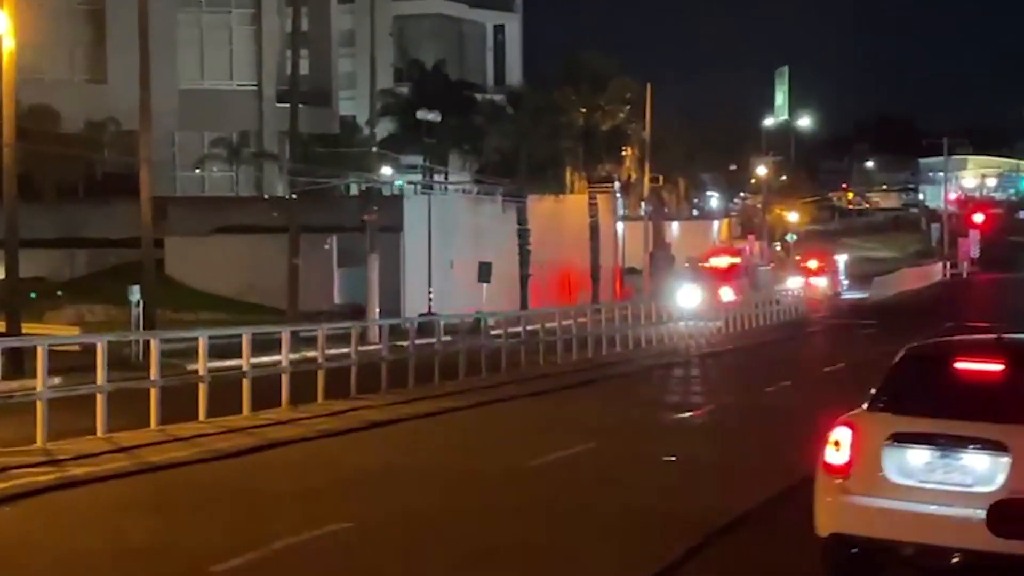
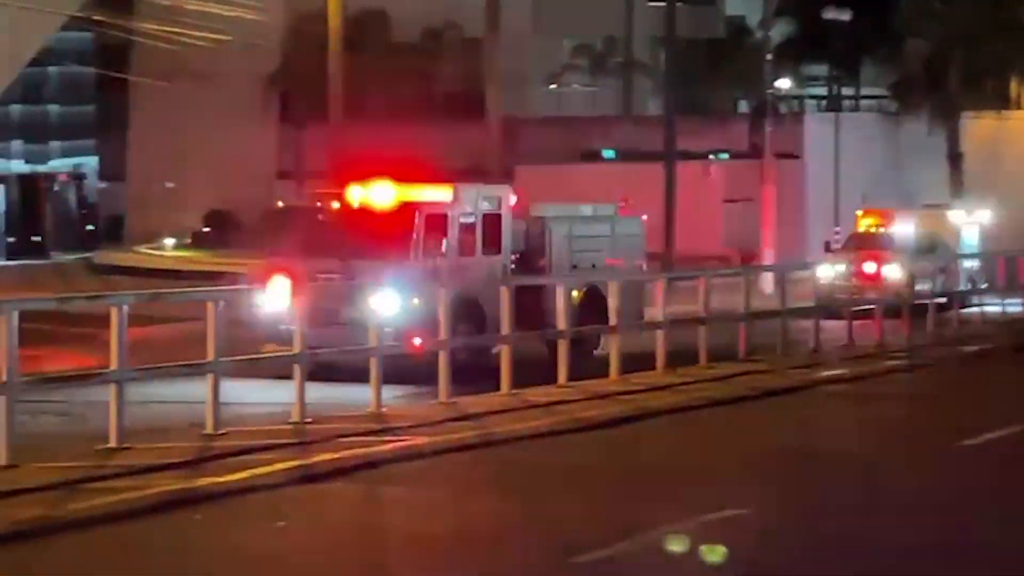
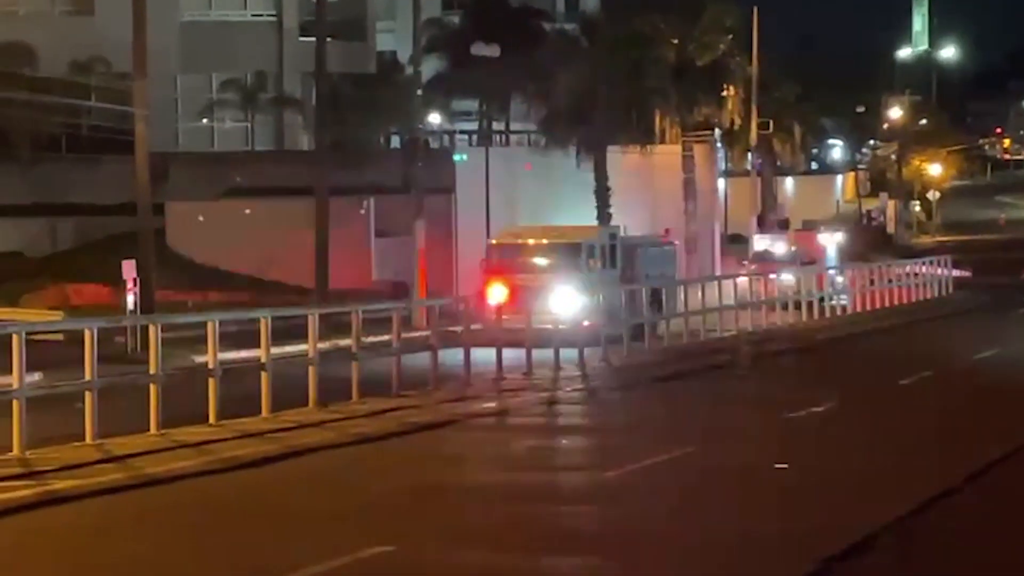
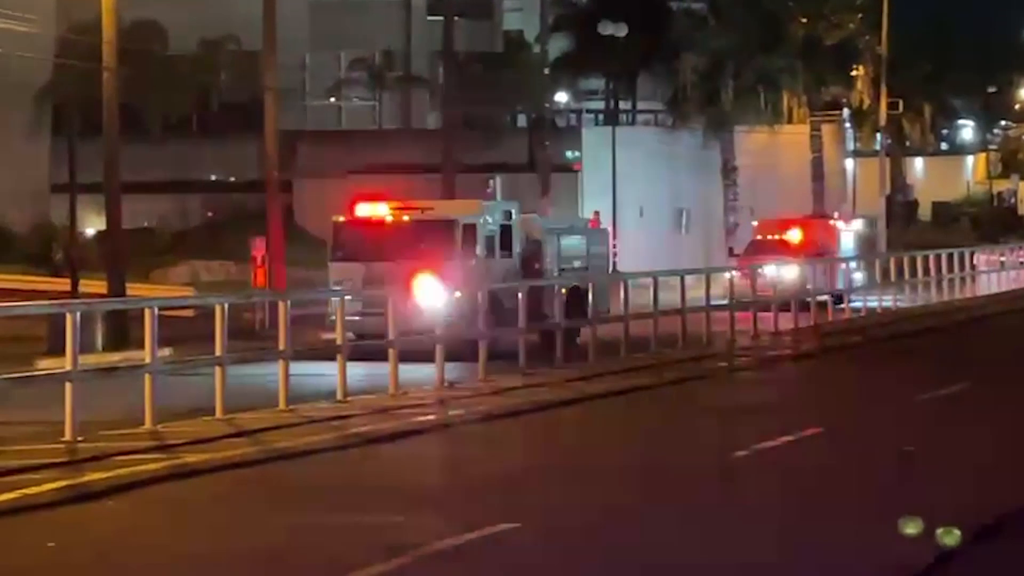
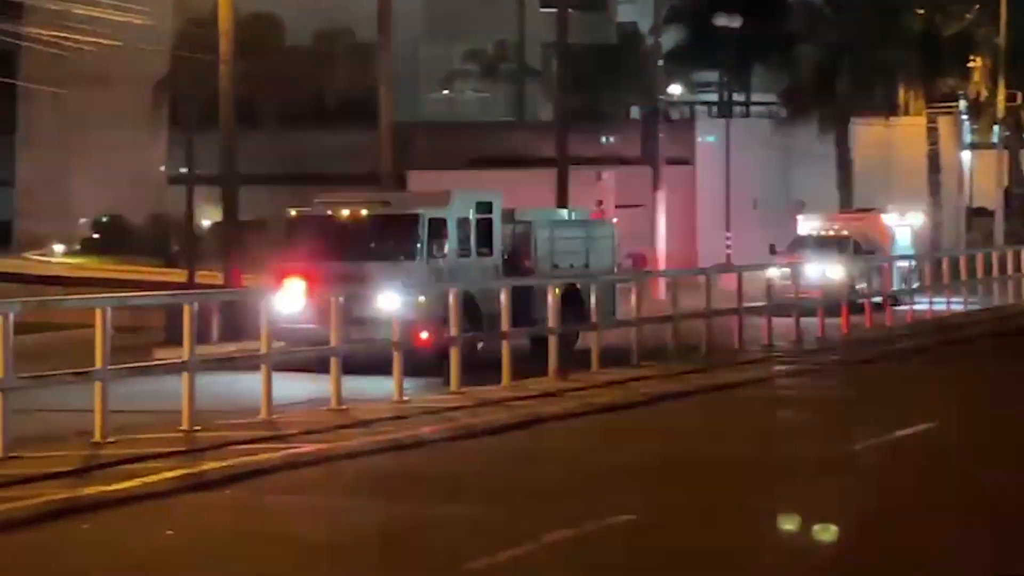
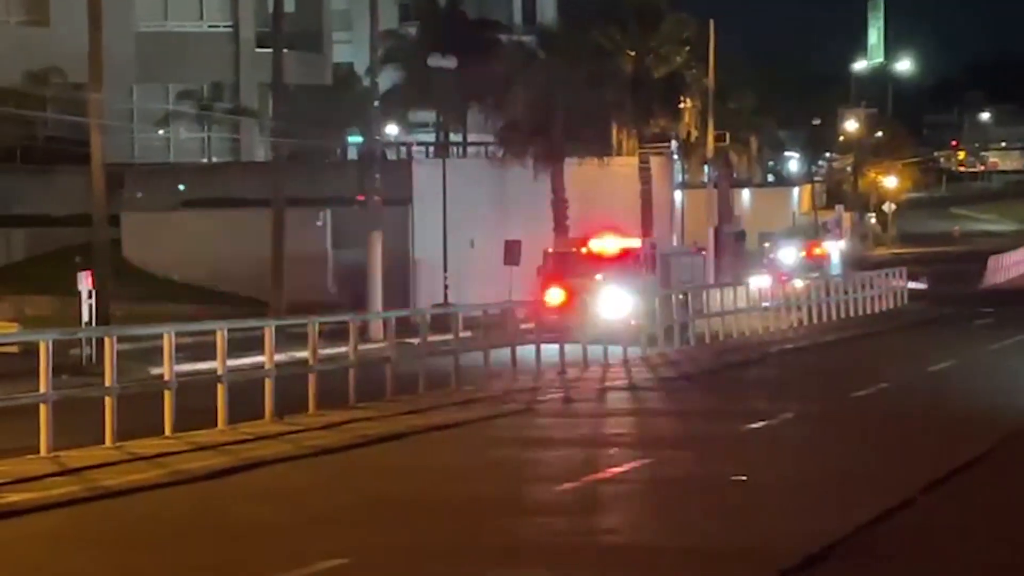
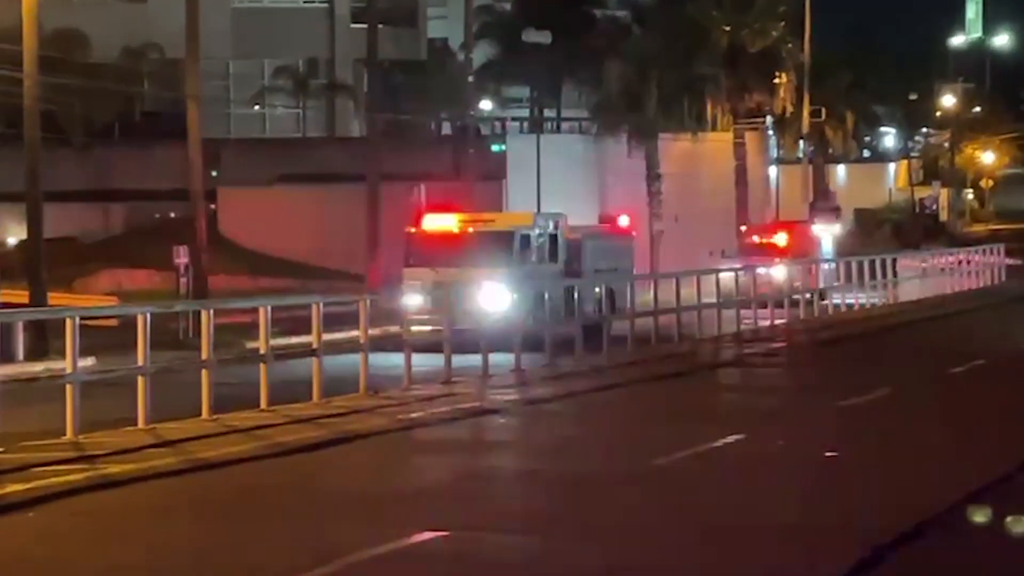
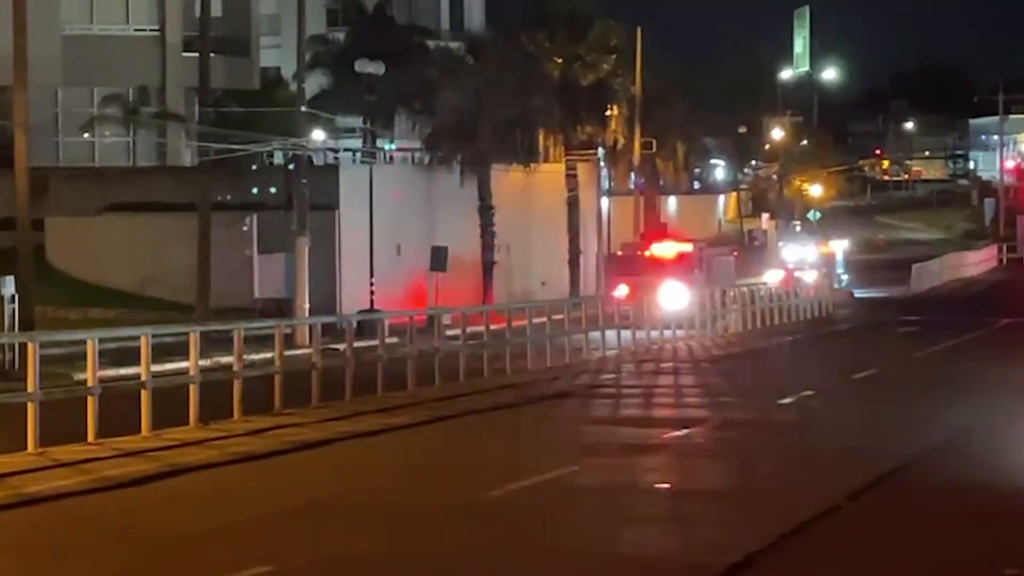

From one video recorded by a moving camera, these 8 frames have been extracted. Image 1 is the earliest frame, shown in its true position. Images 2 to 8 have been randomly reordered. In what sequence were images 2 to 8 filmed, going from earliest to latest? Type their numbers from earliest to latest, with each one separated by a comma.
8, 6, 3, 7, 4, 5, 2
